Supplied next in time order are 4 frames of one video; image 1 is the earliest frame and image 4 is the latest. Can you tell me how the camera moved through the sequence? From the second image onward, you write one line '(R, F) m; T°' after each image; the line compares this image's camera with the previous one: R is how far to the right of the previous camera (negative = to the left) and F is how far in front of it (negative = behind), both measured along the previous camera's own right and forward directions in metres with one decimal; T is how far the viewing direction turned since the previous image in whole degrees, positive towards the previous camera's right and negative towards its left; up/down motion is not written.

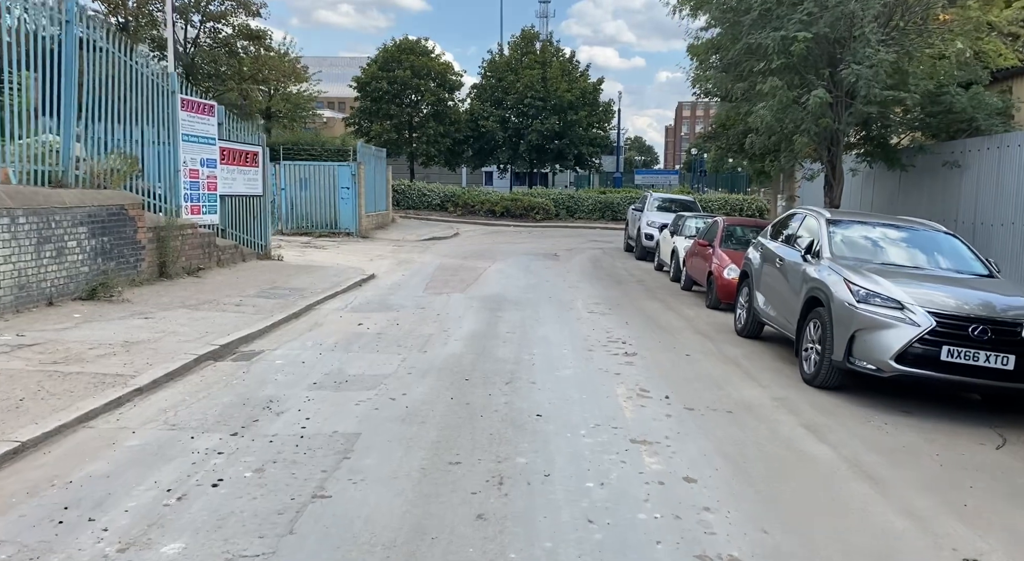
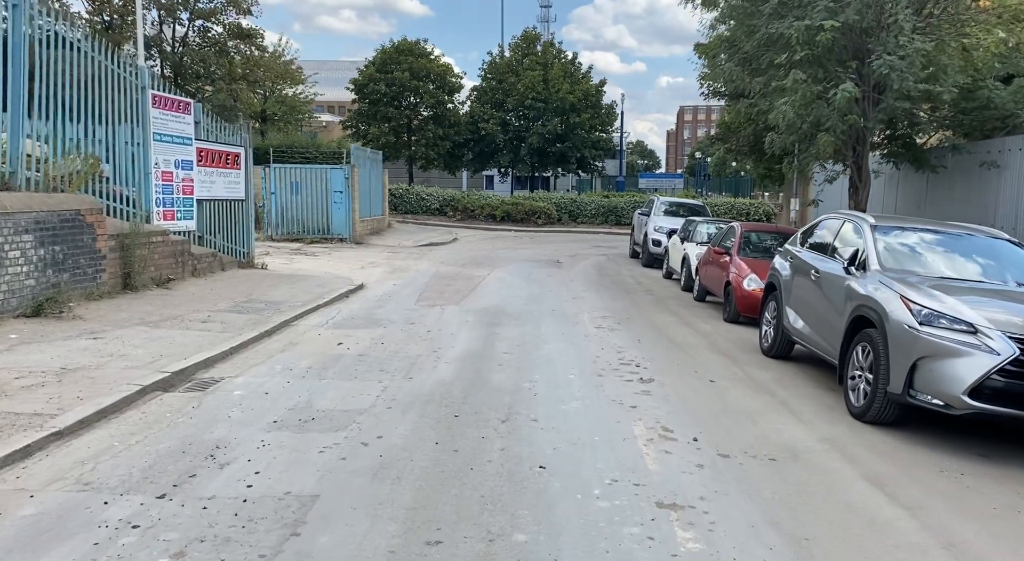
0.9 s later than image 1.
(0.0, +1.2) m; 0°
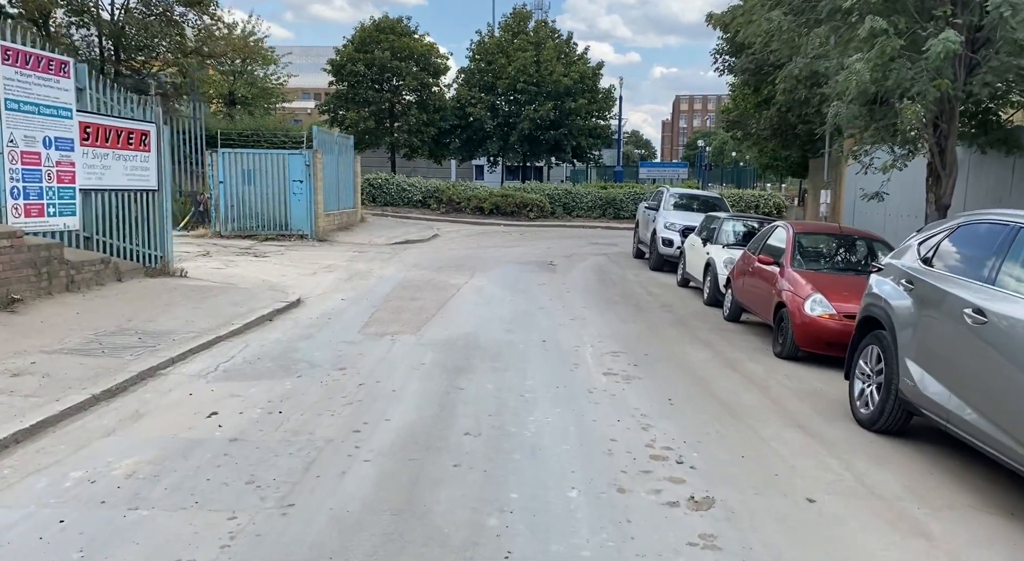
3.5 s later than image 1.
(+0.2, +3.4) m; 0°
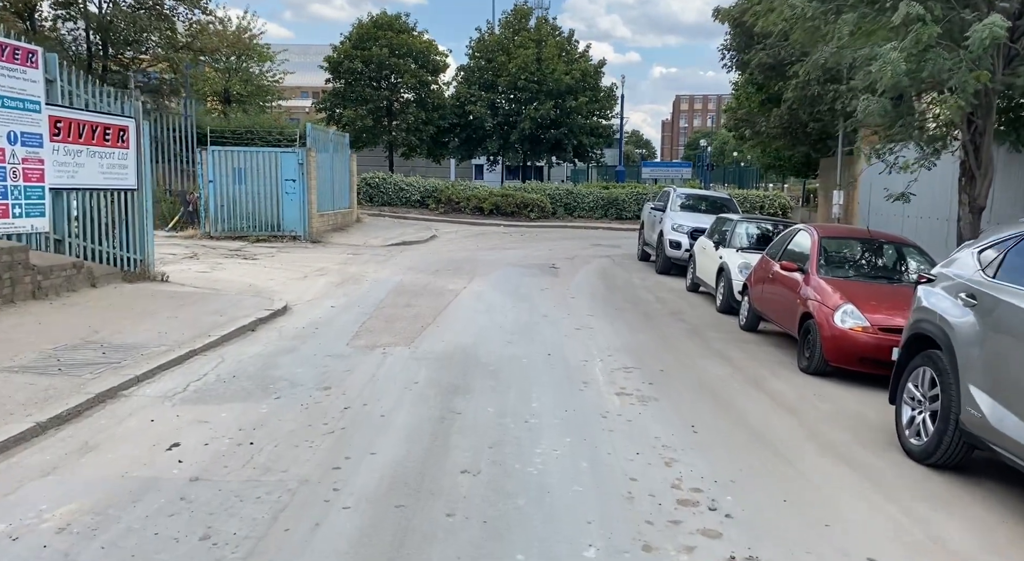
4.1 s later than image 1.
(0.0, +0.8) m; 0°
